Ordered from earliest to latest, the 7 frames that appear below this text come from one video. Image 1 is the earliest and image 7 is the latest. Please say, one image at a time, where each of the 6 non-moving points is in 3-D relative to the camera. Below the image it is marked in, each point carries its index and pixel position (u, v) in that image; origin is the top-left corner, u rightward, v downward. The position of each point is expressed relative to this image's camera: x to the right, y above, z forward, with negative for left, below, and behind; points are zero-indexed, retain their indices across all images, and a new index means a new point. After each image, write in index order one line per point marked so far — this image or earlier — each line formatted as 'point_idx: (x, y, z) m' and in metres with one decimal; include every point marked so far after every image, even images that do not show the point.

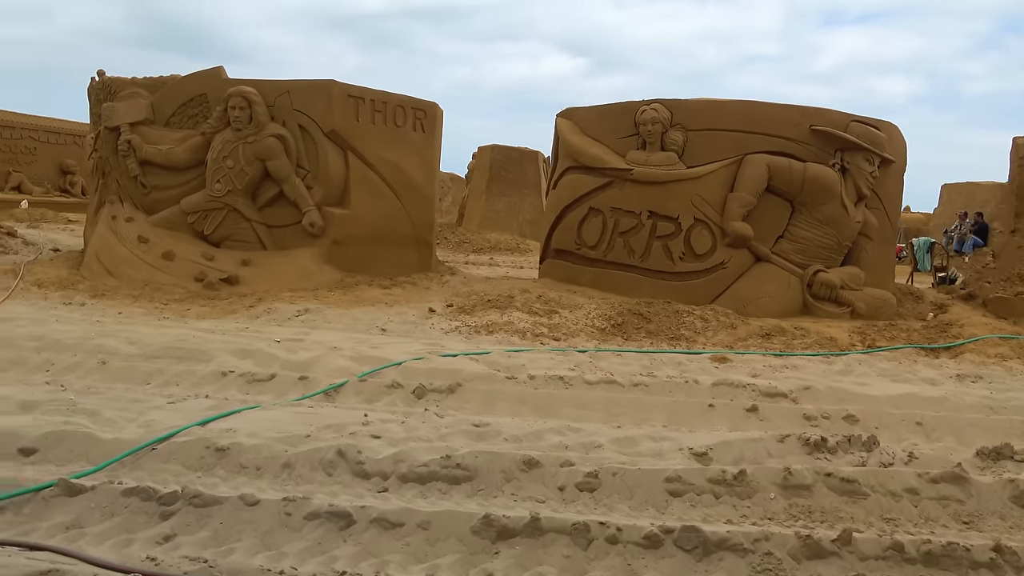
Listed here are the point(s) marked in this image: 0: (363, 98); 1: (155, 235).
0: (-1.1, +1.4, +5.7) m
1: (-2.6, +0.4, +5.5) m
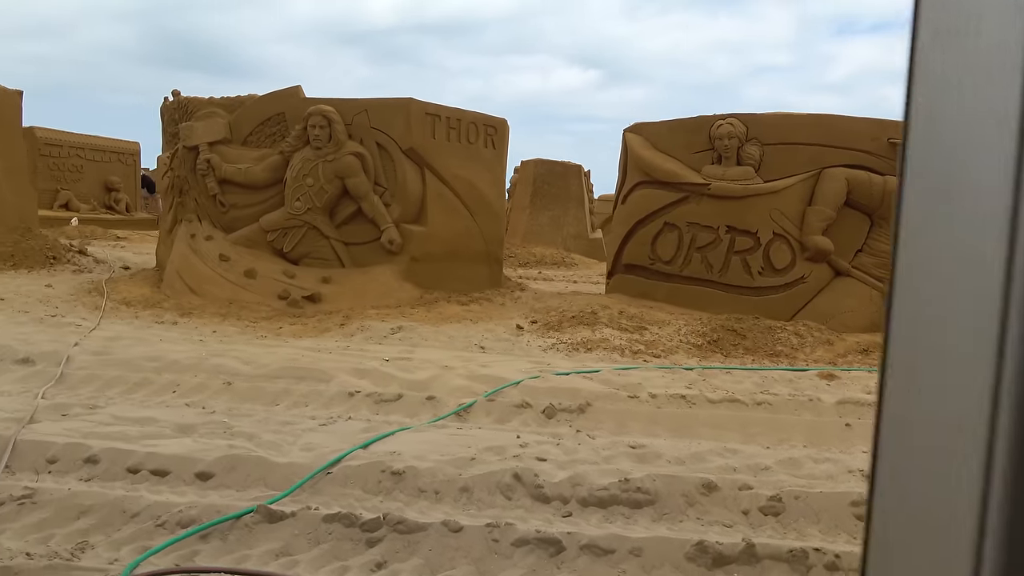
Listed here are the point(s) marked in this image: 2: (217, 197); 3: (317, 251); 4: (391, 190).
0: (-0.5, +1.3, +5.7) m
1: (-2.0, +0.2, +5.5) m
2: (-2.2, +0.7, +5.7) m
3: (-1.4, +0.3, +5.5) m
4: (-0.9, +0.7, +5.6) m
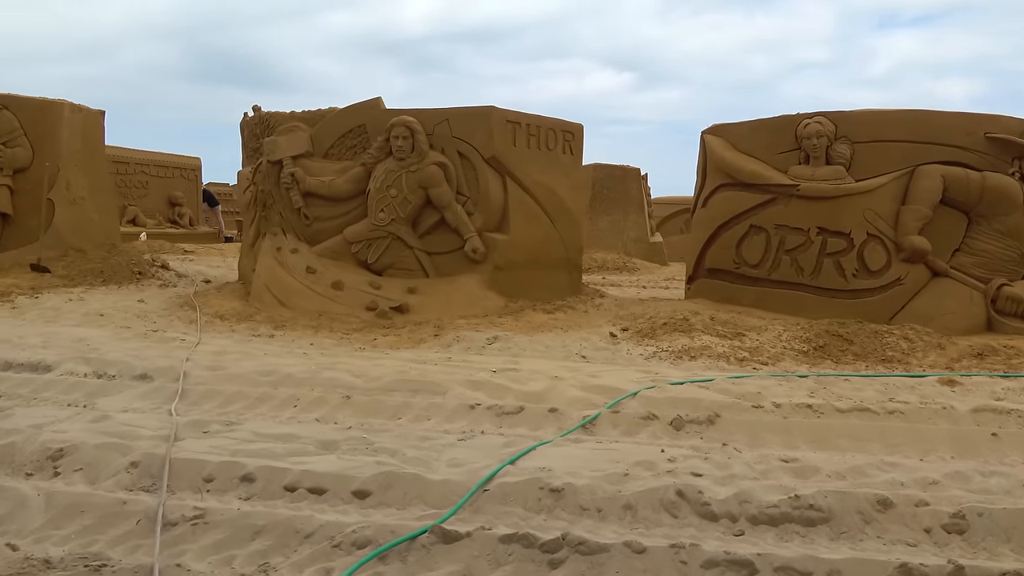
0: (+0.1, +1.2, +5.6) m
1: (-1.4, +0.2, +5.5) m
2: (-1.6, +0.6, +5.7) m
3: (-0.8, +0.2, +5.5) m
4: (-0.3, +0.6, +5.5) m
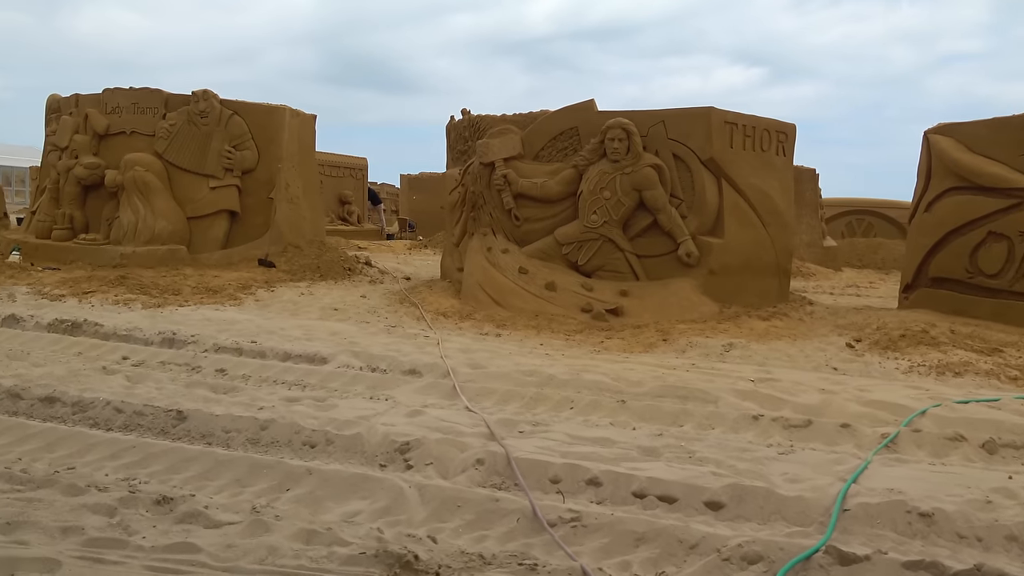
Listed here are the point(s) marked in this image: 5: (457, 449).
0: (+1.6, +1.2, +5.5) m
1: (+0.2, +0.2, +5.6) m
2: (0.0, +0.6, +5.8) m
3: (+0.7, +0.2, +5.5) m
4: (+1.3, +0.6, +5.4) m
5: (-0.2, -0.5, +2.5) m
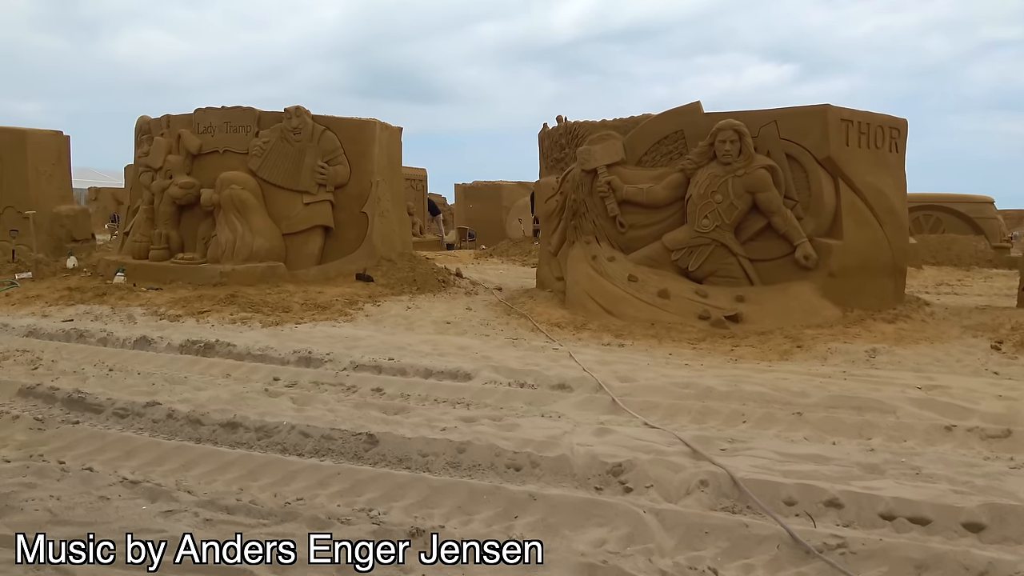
0: (+2.4, +1.2, +5.3) m
1: (+0.9, +0.1, +5.5) m
2: (+0.8, +0.5, +5.7) m
3: (+1.5, +0.1, +5.4) m
4: (+2.0, +0.6, +5.3) m
5: (+0.5, -0.6, +2.4) m
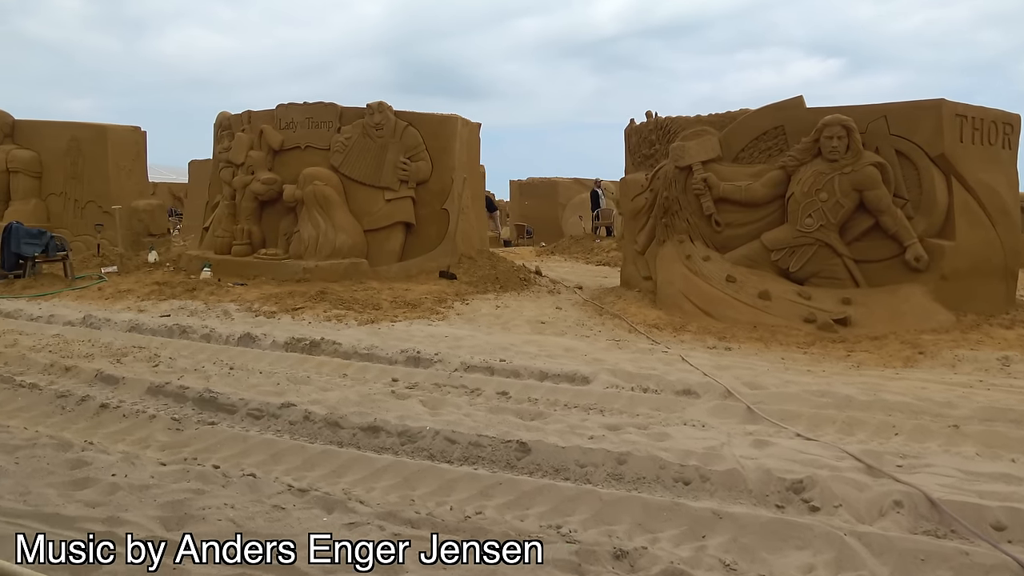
0: (+3.0, +1.2, +5.1) m
1: (+1.6, +0.1, +5.3) m
2: (+1.5, +0.5, +5.5) m
3: (+2.2, +0.1, +5.2) m
4: (+2.7, +0.6, +5.1) m
5: (+1.0, -0.6, +2.2) m
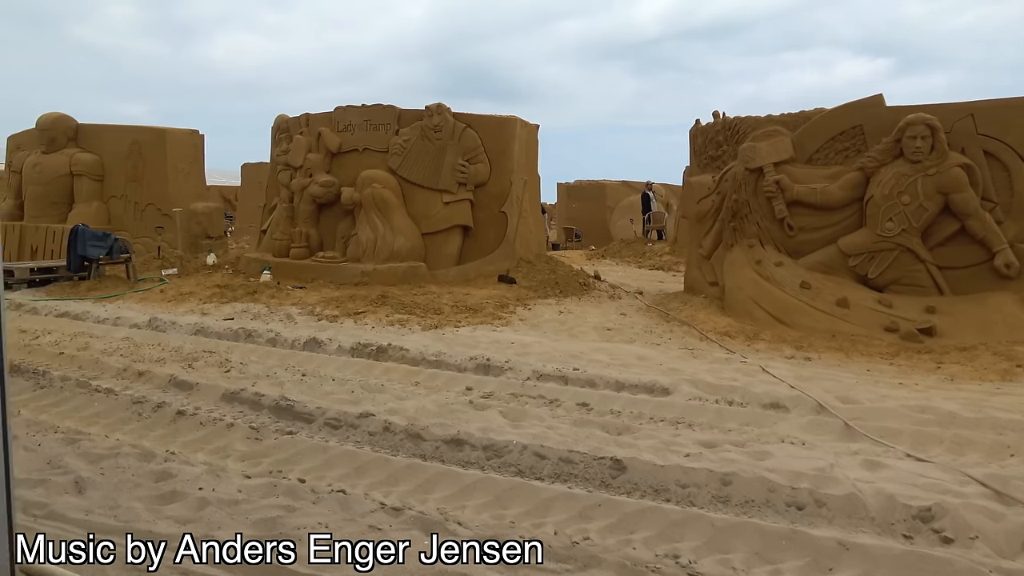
0: (+3.5, +1.1, +4.8) m
1: (+2.0, +0.1, +5.1) m
2: (+1.9, +0.5, +5.3) m
3: (+2.6, +0.1, +4.9) m
4: (+3.1, +0.5, +4.8) m
5: (+1.3, -0.6, +2.0) m
